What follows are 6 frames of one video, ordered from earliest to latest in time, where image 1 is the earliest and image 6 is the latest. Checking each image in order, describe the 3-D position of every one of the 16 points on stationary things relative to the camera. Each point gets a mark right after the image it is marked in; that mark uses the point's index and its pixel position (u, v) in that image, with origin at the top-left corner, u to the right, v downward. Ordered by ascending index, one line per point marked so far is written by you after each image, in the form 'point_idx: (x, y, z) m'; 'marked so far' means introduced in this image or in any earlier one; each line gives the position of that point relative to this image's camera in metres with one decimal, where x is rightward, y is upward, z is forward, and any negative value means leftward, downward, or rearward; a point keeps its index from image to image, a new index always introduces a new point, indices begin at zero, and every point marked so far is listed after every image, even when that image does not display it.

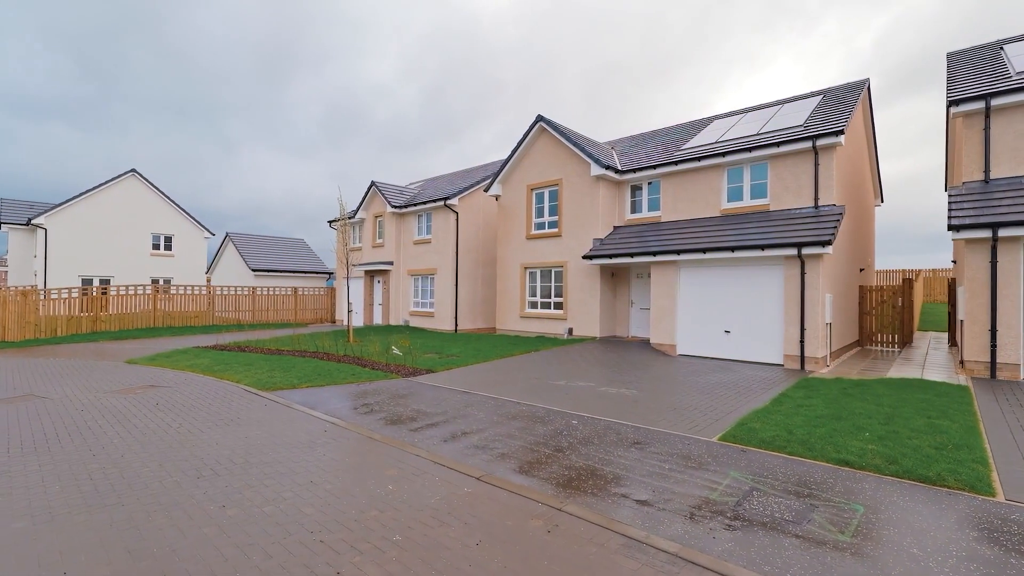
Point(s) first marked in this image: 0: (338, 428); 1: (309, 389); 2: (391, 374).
0: (-2.9, -2.3, +7.8) m
1: (-4.6, -2.3, +10.5) m
2: (-3.0, -2.2, +11.6) m
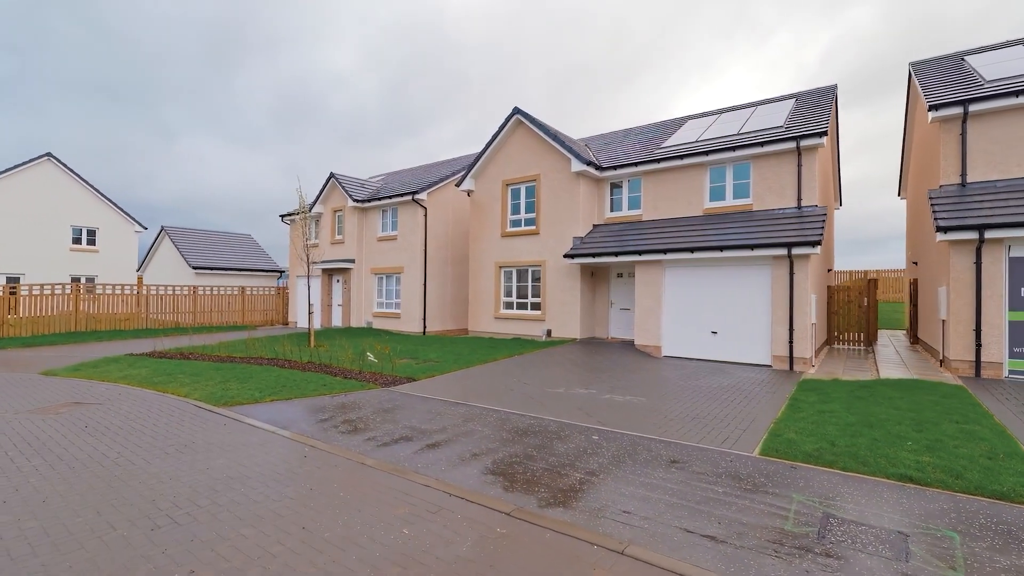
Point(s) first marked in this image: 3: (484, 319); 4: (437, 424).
0: (-2.7, -2.3, +6.7) m
1: (-4.7, -2.3, +9.2) m
2: (-3.2, -2.2, +10.4) m
3: (-1.1, -1.3, +19.3) m
4: (-1.2, -2.2, +7.6) m
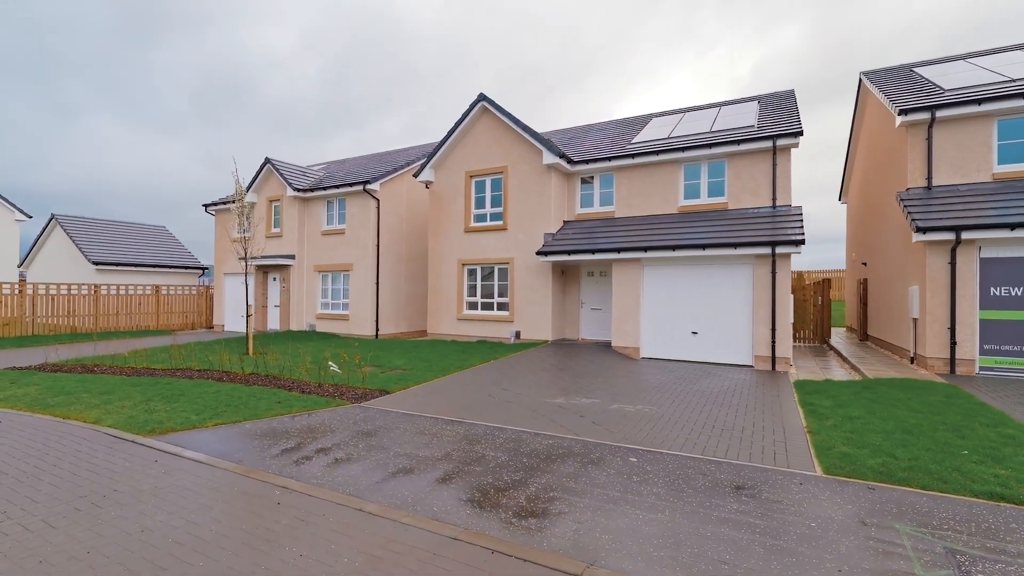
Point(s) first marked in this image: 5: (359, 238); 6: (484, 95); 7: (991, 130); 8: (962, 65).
0: (-2.4, -2.3, +5.2) m
1: (-4.7, -2.2, +7.5) m
2: (-3.4, -2.1, +8.9) m
3: (-2.5, -1.3, +18.0) m
4: (-1.0, -2.2, +6.3) m
5: (-6.4, +2.1, +19.6) m
6: (-1.0, +7.1, +17.1) m
7: (+11.9, +3.9, +11.6) m
8: (+13.9, +6.9, +14.4) m
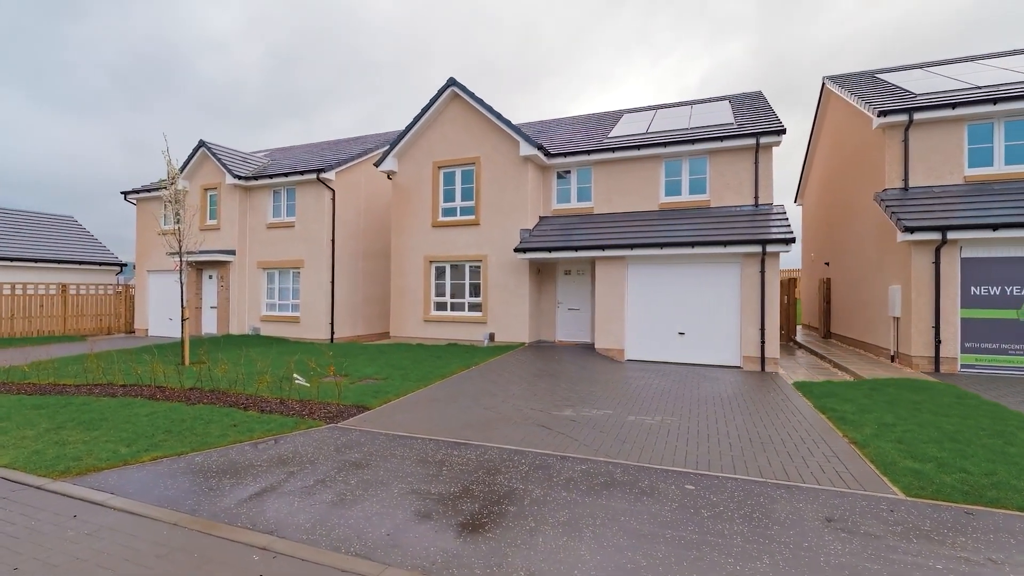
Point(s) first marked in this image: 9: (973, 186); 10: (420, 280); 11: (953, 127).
0: (-1.9, -2.3, +3.9) m
1: (-4.4, -2.2, +5.9) m
2: (-3.3, -2.1, +7.4) m
3: (-3.6, -1.2, +16.6) m
4: (-0.7, -2.2, +5.2) m
5: (-7.6, +2.1, +17.7) m
6: (-2.0, +7.1, +15.9) m
7: (+11.5, +3.9, +11.9) m
8: (+13.2, +6.9, +15.0) m
9: (+11.6, +2.6, +11.7) m
10: (-3.3, +0.3, +16.5) m
11: (+11.3, +4.2, +12.0) m
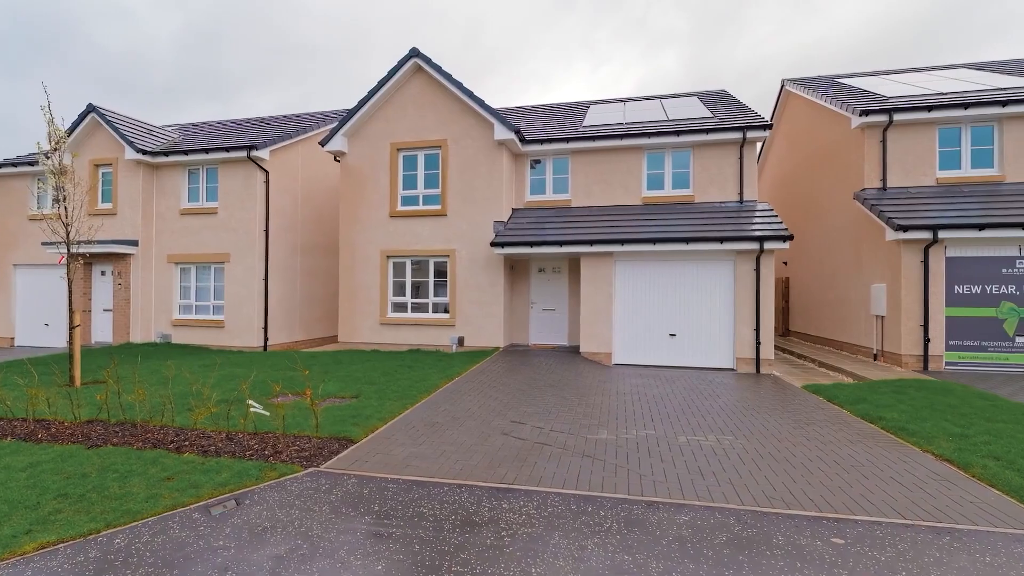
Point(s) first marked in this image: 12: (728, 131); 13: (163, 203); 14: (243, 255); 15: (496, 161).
0: (-0.9, -2.3, +2.3) m
1: (-3.7, -2.2, +3.8) m
2: (-2.9, -2.1, +5.5) m
3: (-4.5, -1.2, +14.5) m
4: (+0.1, -2.2, +3.7) m
5: (-8.7, +2.2, +14.9) m
6: (-2.8, +7.2, +14.0) m
7: (+11.1, +4.0, +12.3) m
8: (+12.3, +7.0, +15.5) m
9: (+11.2, +2.6, +12.1) m
10: (-4.2, +0.3, +14.5) m
11: (+10.9, +4.2, +12.3) m
12: (+6.1, +4.4, +13.2) m
13: (-11.7, +2.8, +15.6) m
14: (-8.5, +1.0, +14.8) m
15: (-0.5, +3.8, +13.9) m
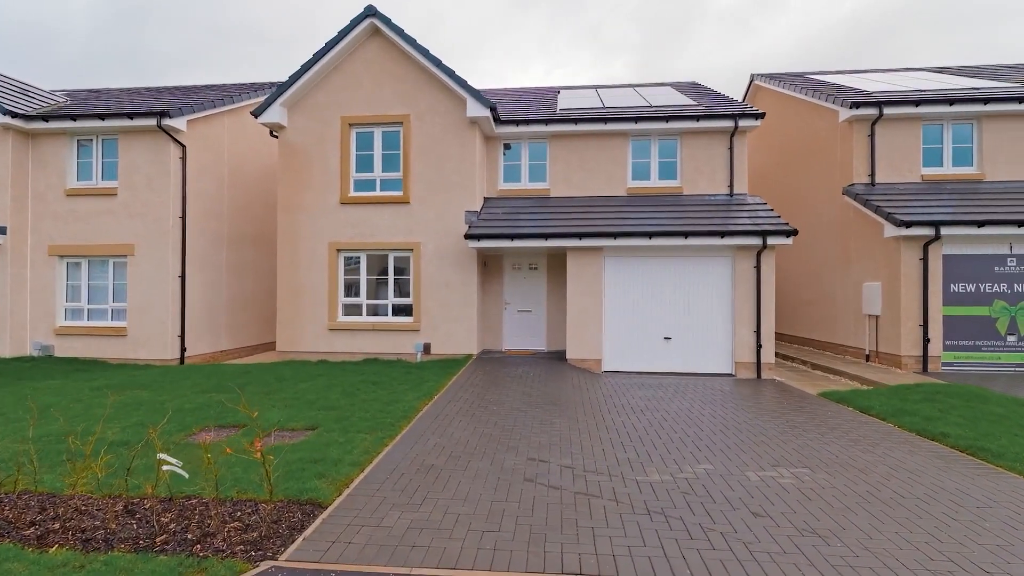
0: (0.0, -2.3, +0.6) m
1: (-3.0, -2.2, +1.8) m
2: (-2.4, -2.1, +3.5) m
3: (-5.3, -1.2, +12.2) m
4: (+0.8, -2.2, +2.2) m
5: (-9.5, +2.2, +12.1) m
6: (-3.5, +7.2, +12.0) m
7: (+10.5, +4.0, +12.1) m
8: (+11.2, +7.0, +15.5) m
9: (+10.7, +2.6, +11.9) m
10: (-5.0, +0.4, +12.3) m
11: (+10.3, +4.2, +12.1) m
12: (+5.4, +4.5, +12.4) m
13: (-12.5, +2.9, +12.4) m
14: (-9.3, +1.1, +12.0) m
15: (-1.2, +3.8, +12.2) m
